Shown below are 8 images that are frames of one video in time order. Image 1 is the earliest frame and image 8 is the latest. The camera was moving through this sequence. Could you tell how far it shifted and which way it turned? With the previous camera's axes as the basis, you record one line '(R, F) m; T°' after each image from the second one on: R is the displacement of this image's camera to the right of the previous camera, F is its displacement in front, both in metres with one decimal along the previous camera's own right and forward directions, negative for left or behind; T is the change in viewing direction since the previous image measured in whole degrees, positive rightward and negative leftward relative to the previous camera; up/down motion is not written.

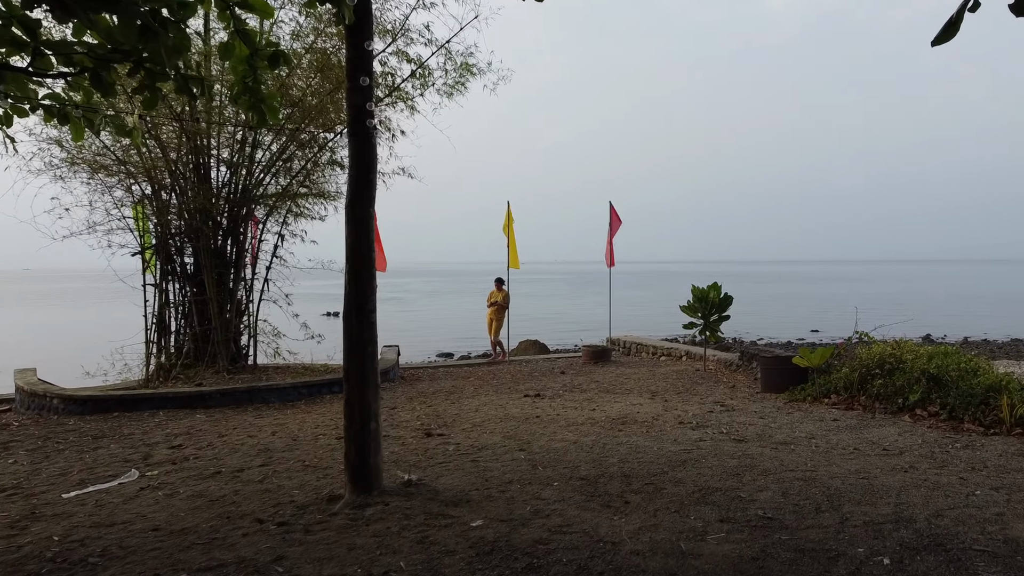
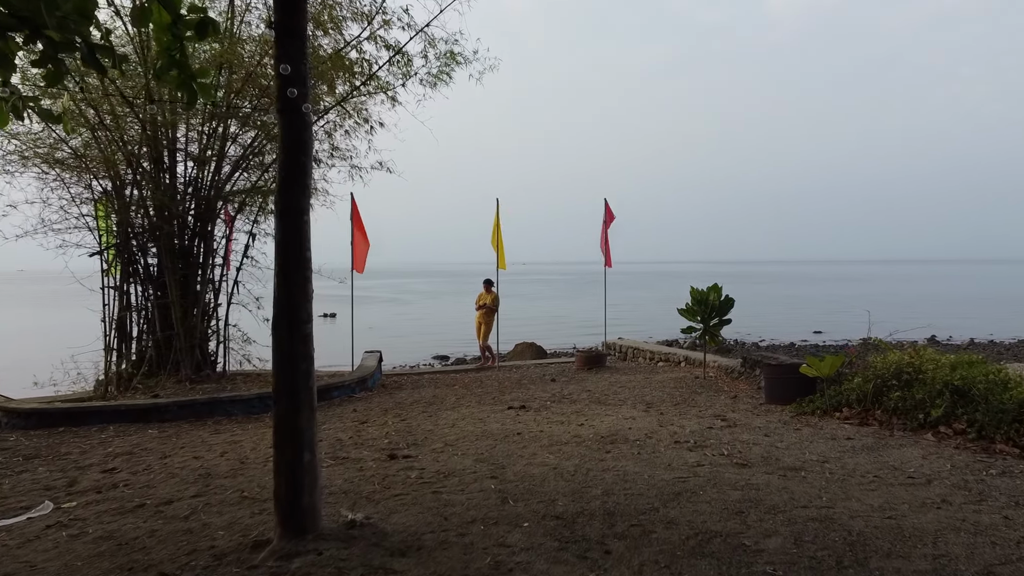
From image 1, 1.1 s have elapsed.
(+0.2, +0.6) m; 0°
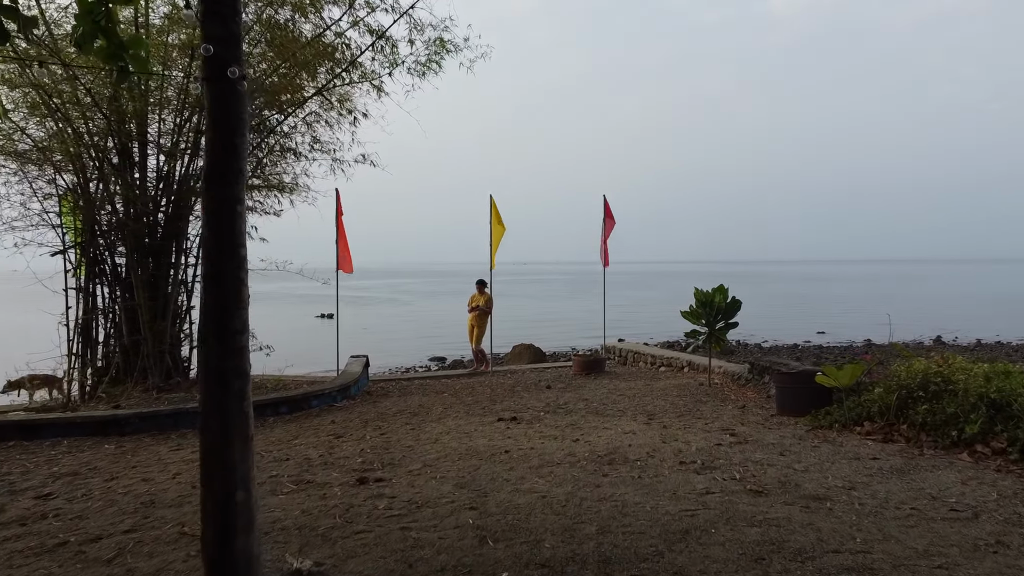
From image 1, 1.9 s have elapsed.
(+0.1, +0.5) m; 0°
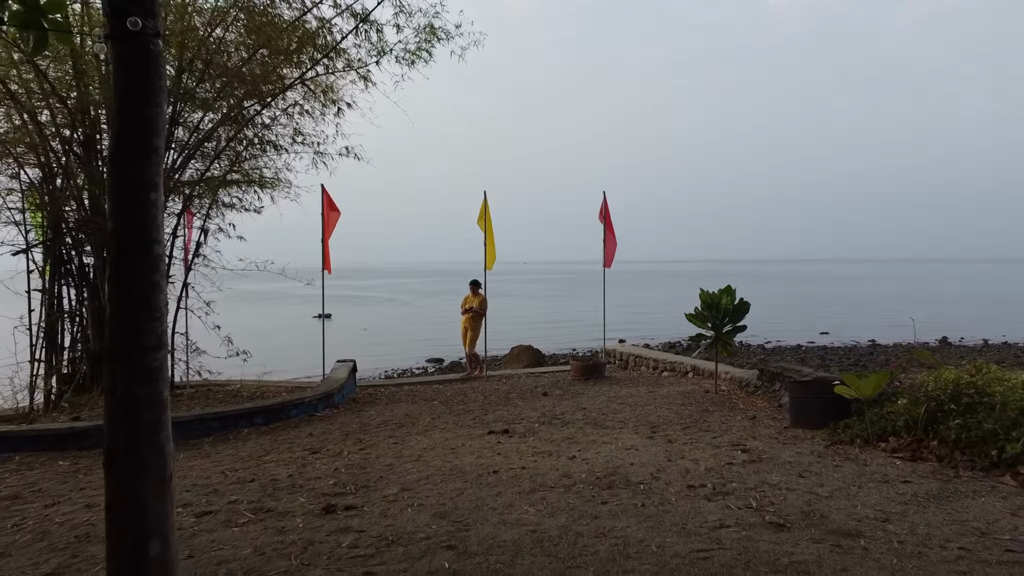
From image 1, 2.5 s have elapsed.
(+0.1, +0.5) m; 0°
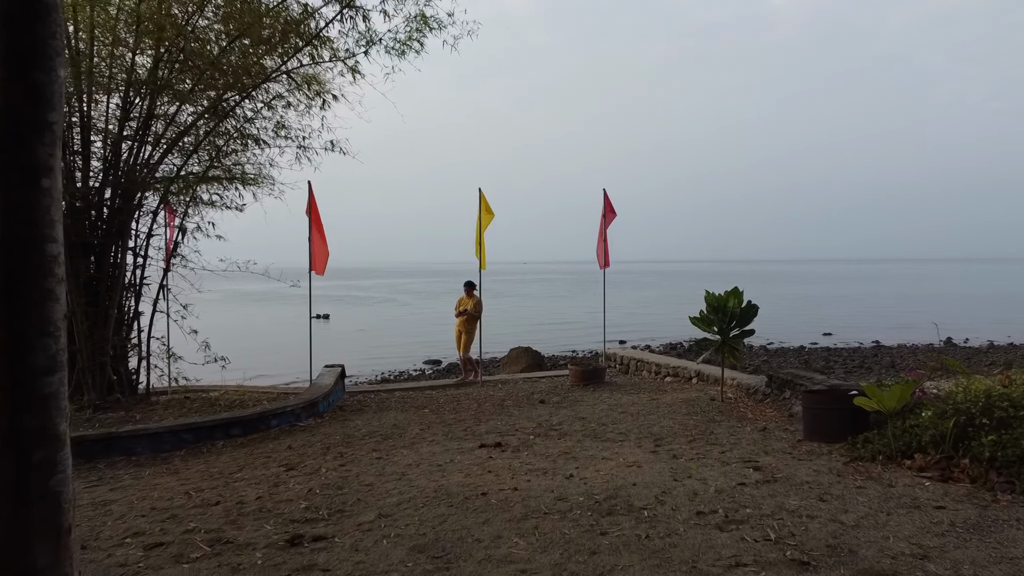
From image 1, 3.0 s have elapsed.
(+0.1, +0.4) m; 0°
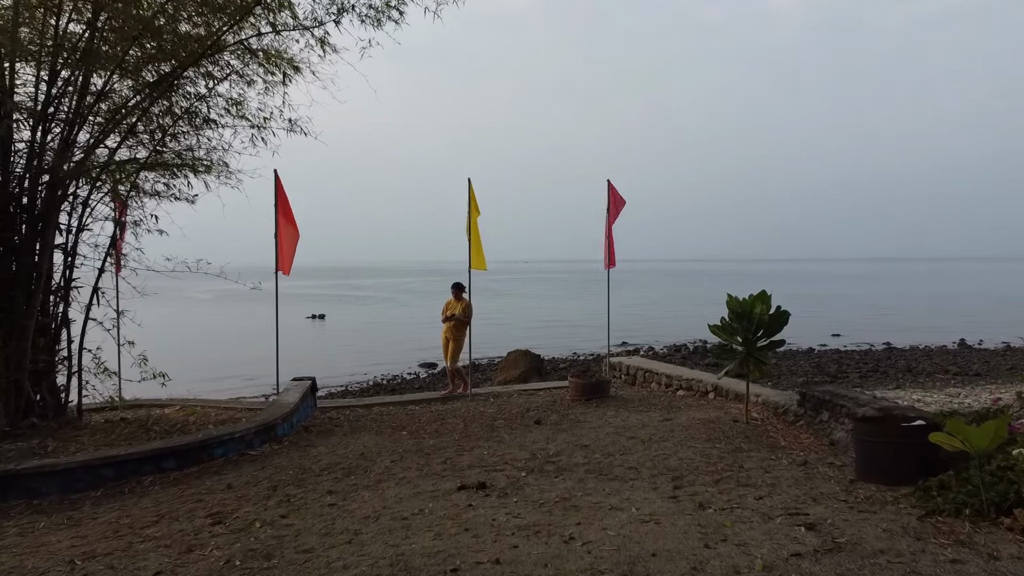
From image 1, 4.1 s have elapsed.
(+0.1, +1.0) m; 0°
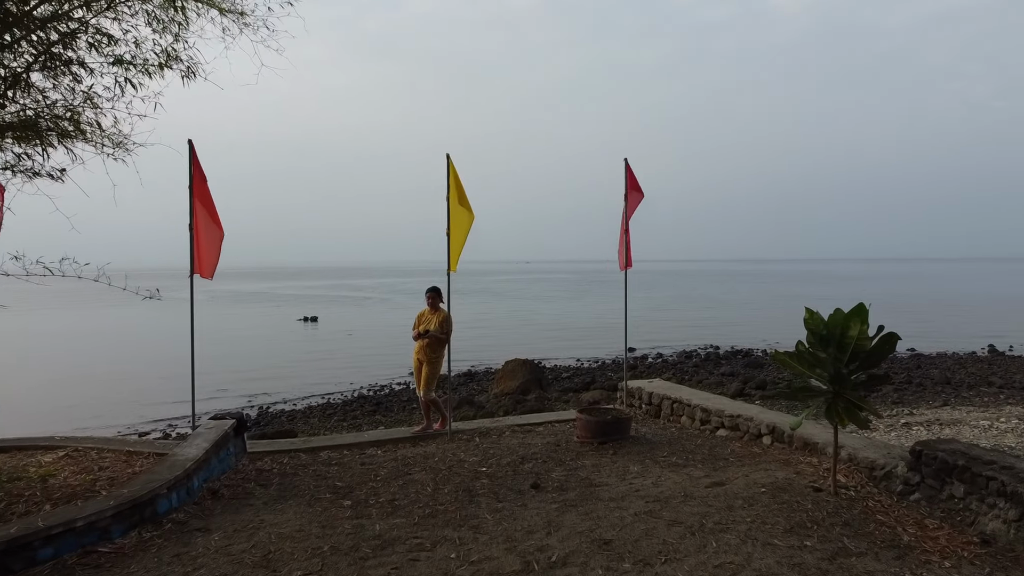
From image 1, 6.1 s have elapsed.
(+0.1, +1.9) m; 0°
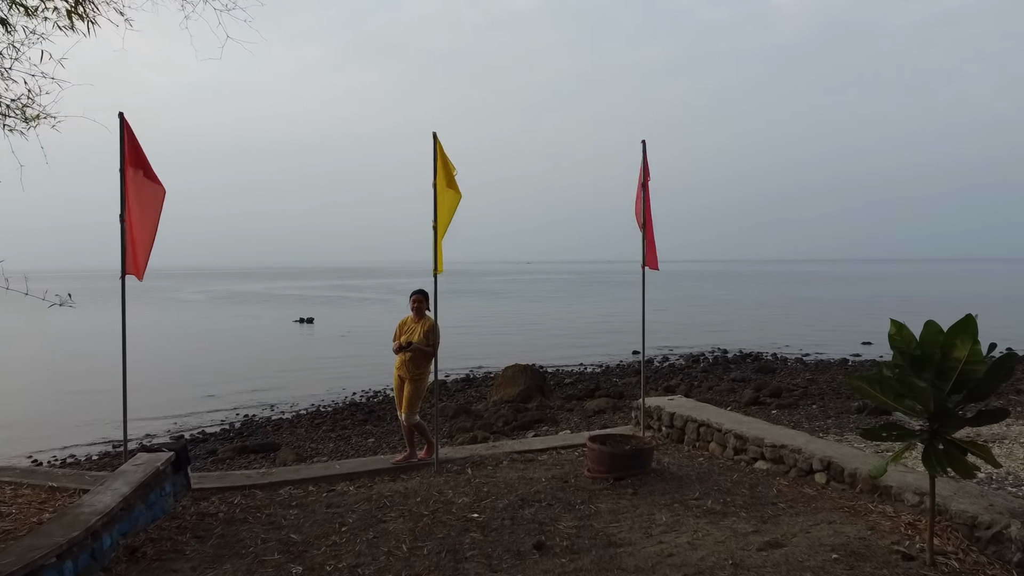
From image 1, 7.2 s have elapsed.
(0.0, +1.0) m; 0°
